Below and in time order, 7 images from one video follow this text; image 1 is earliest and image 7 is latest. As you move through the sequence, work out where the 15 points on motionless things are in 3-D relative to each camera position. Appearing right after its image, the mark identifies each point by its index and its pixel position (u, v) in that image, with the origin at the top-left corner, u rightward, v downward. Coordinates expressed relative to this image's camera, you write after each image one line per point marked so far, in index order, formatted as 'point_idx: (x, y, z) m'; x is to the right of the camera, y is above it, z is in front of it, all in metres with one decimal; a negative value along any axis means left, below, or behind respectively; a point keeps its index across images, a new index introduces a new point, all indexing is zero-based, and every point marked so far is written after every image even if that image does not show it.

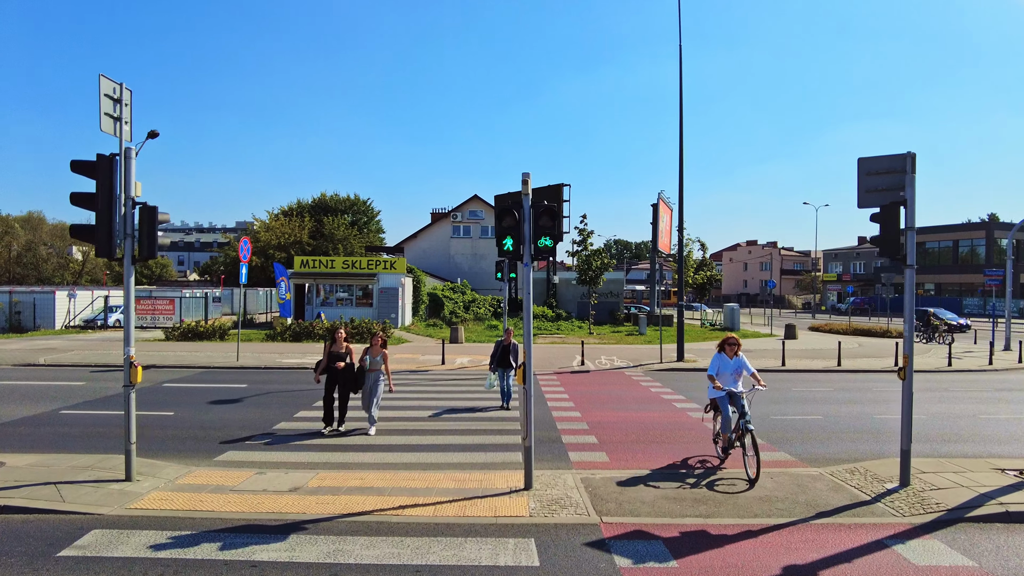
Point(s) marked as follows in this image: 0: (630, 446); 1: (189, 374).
0: (+1.5, -2.0, +8.4) m
1: (-7.6, -2.0, +15.6) m
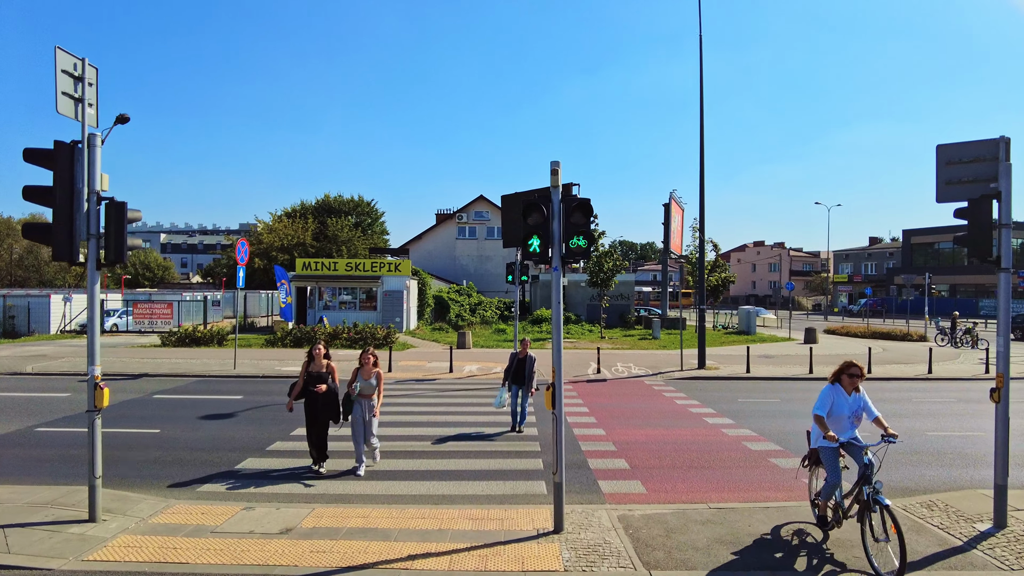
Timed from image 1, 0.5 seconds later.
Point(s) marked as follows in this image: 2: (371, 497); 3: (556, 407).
0: (+1.7, -2.1, +7.4) m
1: (-7.3, -2.1, +14.7) m
2: (-1.4, -2.0, +6.4) m
3: (+0.4, -1.0, +5.4) m
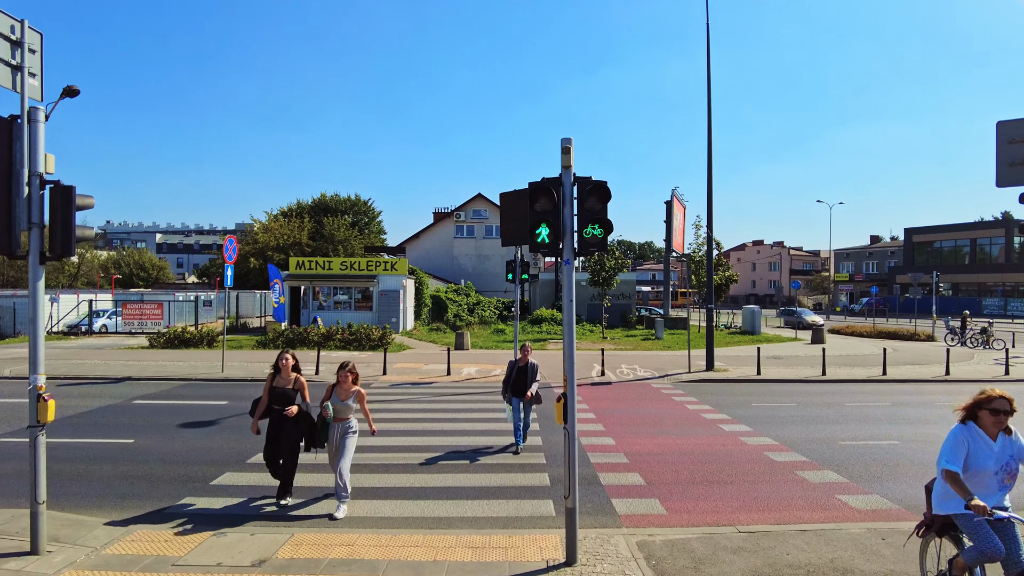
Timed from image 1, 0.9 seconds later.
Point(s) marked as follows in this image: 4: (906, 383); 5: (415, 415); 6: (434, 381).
0: (+1.8, -2.0, +6.7) m
1: (-7.3, -2.1, +14.0) m
2: (-1.3, -2.0, +5.7) m
3: (+0.4, -1.0, +4.7) m
4: (+8.7, -2.1, +14.7) m
5: (-1.7, -2.1, +11.3) m
6: (-1.8, -2.1, +15.2) m
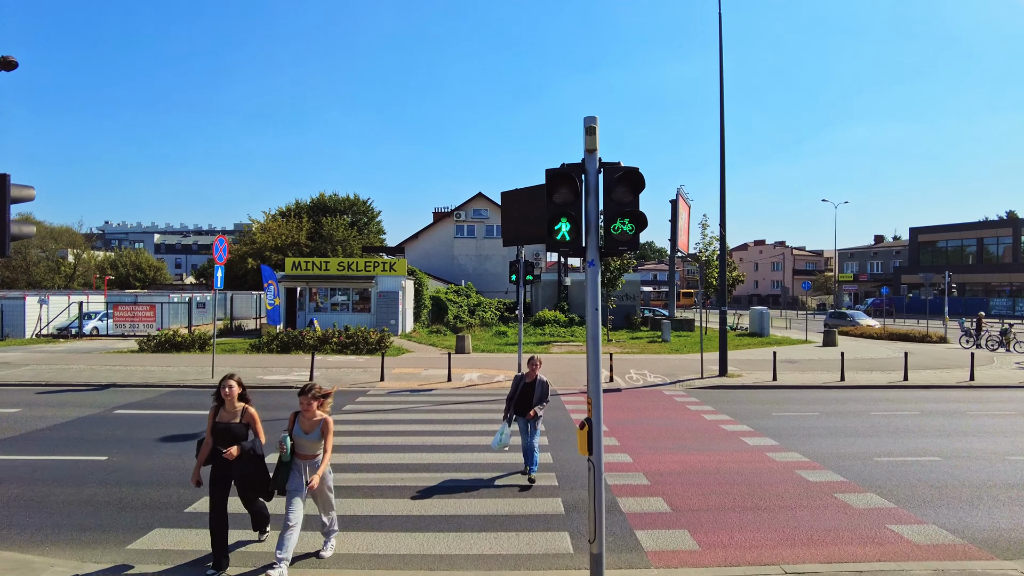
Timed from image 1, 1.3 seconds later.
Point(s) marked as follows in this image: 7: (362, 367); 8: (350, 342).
0: (+1.8, -2.1, +6.0) m
1: (-7.2, -2.2, +13.3) m
2: (-1.2, -2.0, +5.0) m
3: (+0.5, -1.0, +4.0) m
4: (+8.8, -2.1, +14.0) m
5: (-1.6, -2.2, +10.6) m
6: (-1.7, -2.2, +14.5) m
7: (-3.8, -2.0, +16.6) m
8: (-4.9, -1.6, +19.9) m
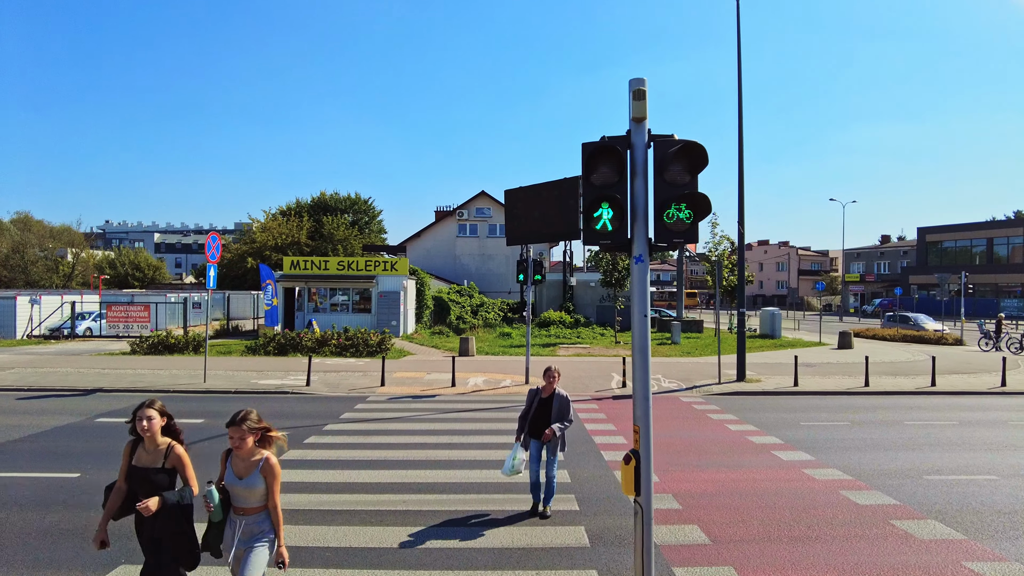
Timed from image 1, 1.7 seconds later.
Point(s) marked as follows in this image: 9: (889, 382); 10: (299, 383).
0: (+2.0, -2.1, +5.3) m
1: (-7.1, -2.1, +12.6) m
2: (-1.1, -2.0, +4.2) m
3: (+0.6, -1.0, +3.2) m
4: (+9.0, -2.1, +13.2) m
5: (-1.4, -2.2, +9.9) m
6: (-1.6, -2.2, +13.7) m
7: (-3.6, -2.0, +15.9) m
8: (-4.7, -1.6, +19.2) m
9: (+8.4, -2.1, +14.8) m
10: (-4.6, -2.1, +14.5) m
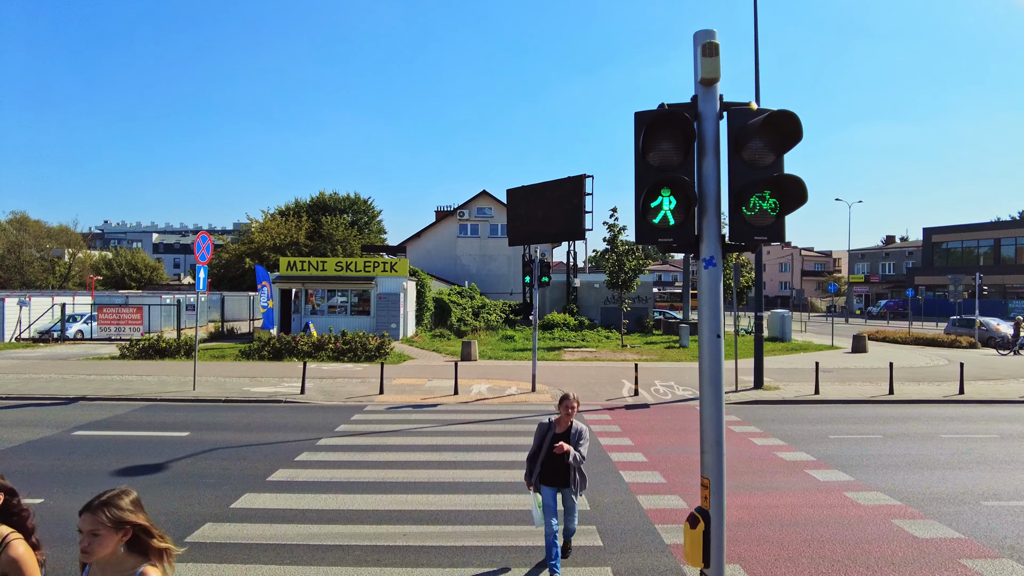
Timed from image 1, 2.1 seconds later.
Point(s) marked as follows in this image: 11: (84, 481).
0: (+2.1, -2.1, +4.5) m
1: (-6.9, -2.2, +11.8) m
2: (-1.0, -2.1, +3.5) m
3: (+0.8, -1.0, +2.5) m
4: (+9.1, -2.2, +12.5) m
5: (-1.3, -2.2, +9.1) m
6: (-1.4, -2.2, +13.0) m
7: (-3.5, -2.0, +15.2) m
8: (-4.6, -1.7, +18.5) m
9: (+8.5, -2.2, +14.1) m
10: (-4.5, -2.1, +13.8) m
11: (-4.8, -2.2, +7.4) m
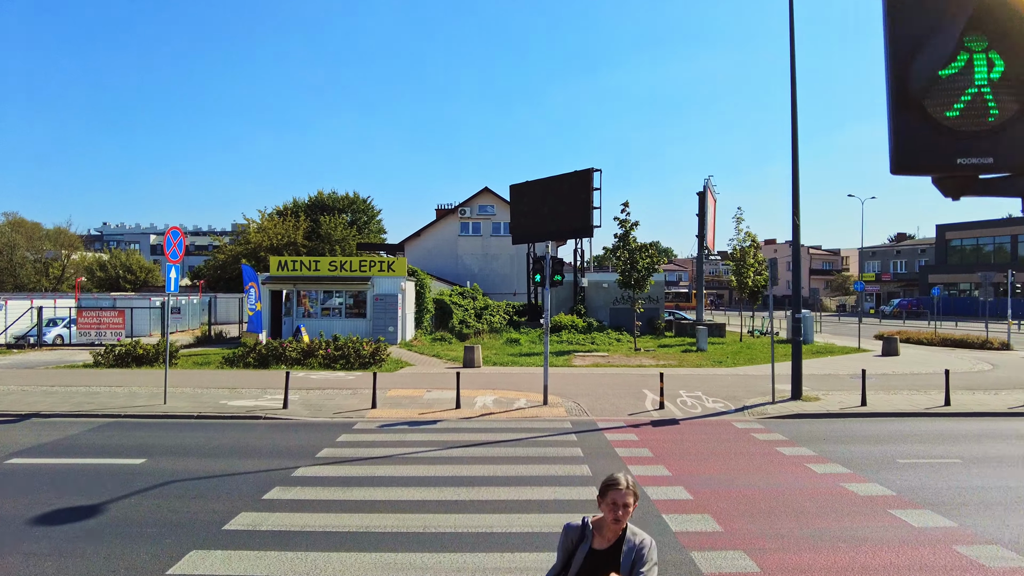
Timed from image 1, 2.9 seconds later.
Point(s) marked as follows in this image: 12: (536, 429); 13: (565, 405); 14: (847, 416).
0: (+2.3, -2.1, +3.0) m
1: (-6.8, -2.2, +10.3) m
2: (-0.8, -2.1, +2.0) m
3: (+0.9, -1.0, +1.0) m
4: (+9.3, -2.2, +11.0) m
5: (-1.1, -2.2, +7.6) m
6: (-1.3, -2.2, +11.5) m
7: (-3.3, -2.1, +13.7) m
8: (-4.4, -1.7, +17.0) m
9: (+8.7, -2.1, +12.5) m
10: (-4.4, -2.2, +12.3) m
11: (-4.6, -2.2, +5.9) m
12: (+0.4, -2.2, +10.5) m
13: (+1.0, -2.1, +12.0) m
14: (+5.8, -2.2, +11.4) m
